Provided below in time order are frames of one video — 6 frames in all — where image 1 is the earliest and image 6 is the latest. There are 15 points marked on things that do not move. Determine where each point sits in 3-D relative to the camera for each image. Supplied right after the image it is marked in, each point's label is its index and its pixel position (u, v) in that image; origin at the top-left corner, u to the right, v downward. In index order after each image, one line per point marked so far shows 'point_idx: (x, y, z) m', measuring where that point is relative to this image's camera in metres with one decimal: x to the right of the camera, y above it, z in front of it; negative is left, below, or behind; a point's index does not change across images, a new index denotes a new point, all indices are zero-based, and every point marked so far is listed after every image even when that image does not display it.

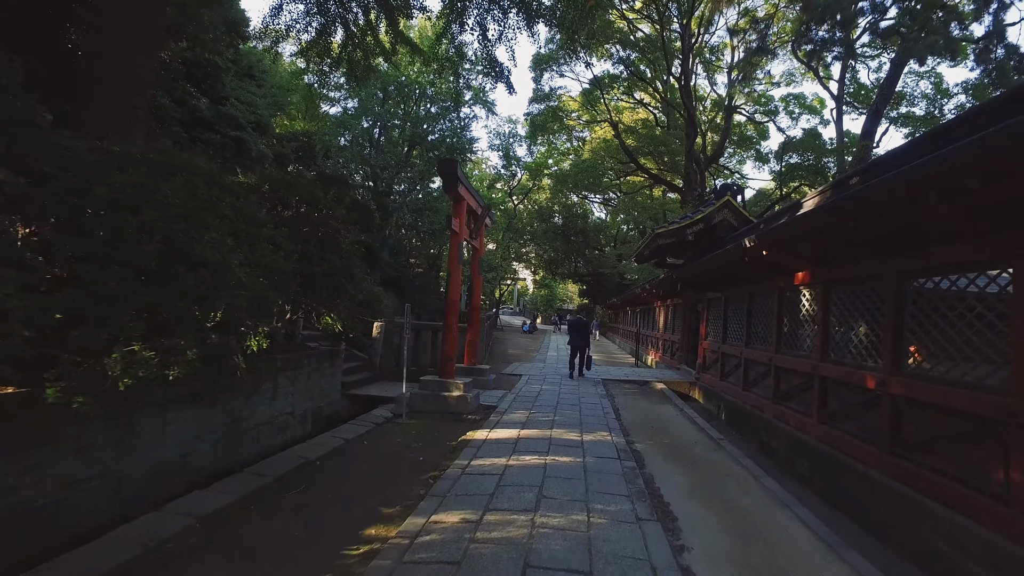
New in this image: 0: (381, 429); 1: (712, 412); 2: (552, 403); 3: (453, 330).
0: (-1.0, -1.1, +5.8) m
1: (+2.4, -1.5, +8.7) m
2: (+0.4, -1.2, +7.5) m
3: (-0.6, -0.4, +6.9) m
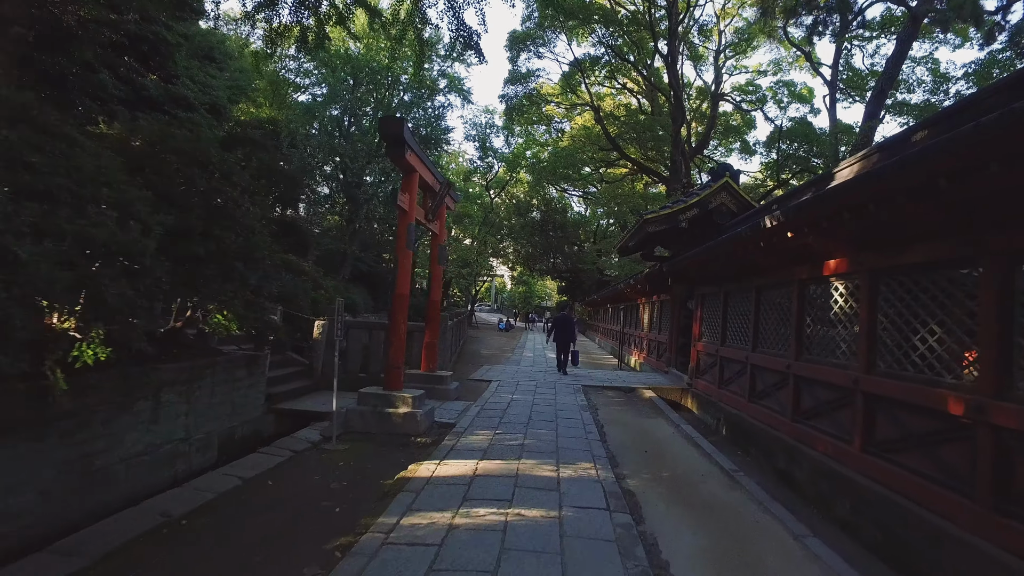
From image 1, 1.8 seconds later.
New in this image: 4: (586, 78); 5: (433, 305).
0: (-1.3, -1.1, +4.5) m
1: (+2.1, -1.4, +7.6) m
2: (+0.1, -1.1, +6.3) m
3: (-0.8, -0.3, +5.6) m
4: (+2.0, +5.6, +19.5) m
5: (-0.8, -0.2, +7.3) m
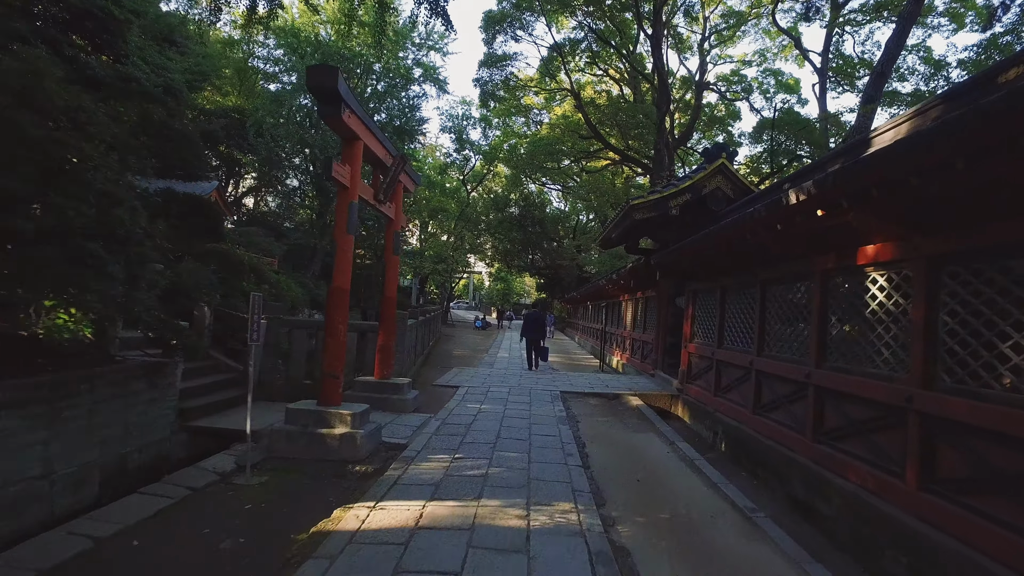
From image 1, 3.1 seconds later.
0: (-1.5, -1.0, +3.5) m
1: (+1.8, -1.4, +6.7) m
2: (-0.2, -1.1, +5.3) m
3: (-1.1, -0.3, +4.6) m
4: (+1.4, +5.7, +18.5) m
5: (-1.1, -0.1, +6.4) m
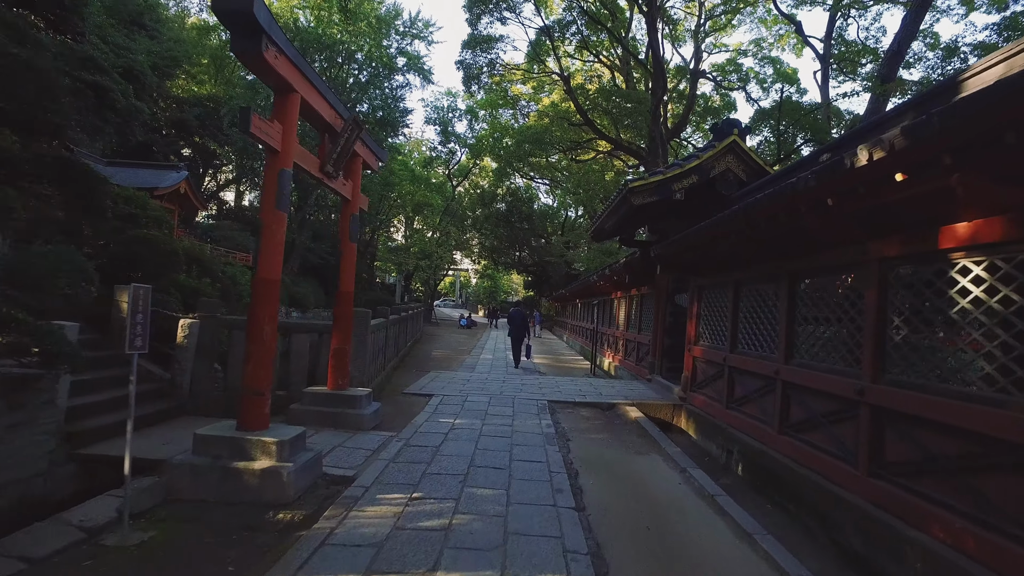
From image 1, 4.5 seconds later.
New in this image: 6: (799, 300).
0: (-1.6, -1.0, +2.5) m
1: (+1.6, -1.4, +5.7) m
2: (-0.3, -1.0, +4.3) m
3: (-1.2, -0.2, +3.6) m
4: (+1.0, +5.8, +17.6) m
5: (-1.2, -0.1, +5.4) m
6: (+1.9, -0.1, +4.7) m
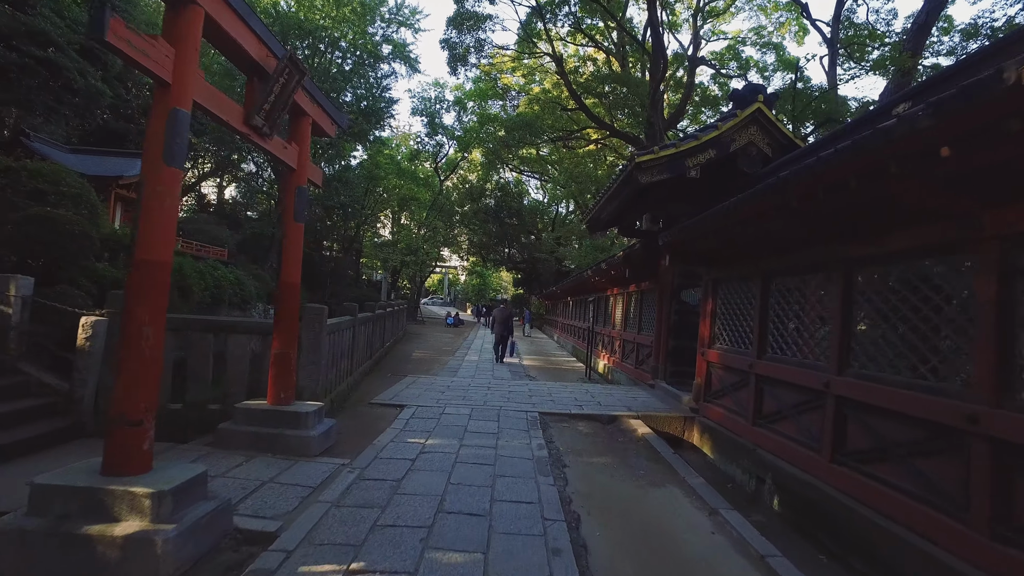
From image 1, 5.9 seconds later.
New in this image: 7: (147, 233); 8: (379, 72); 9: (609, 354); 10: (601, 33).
0: (-1.7, -0.9, +1.5) m
1: (+1.5, -1.3, +4.7) m
2: (-0.4, -1.0, +3.3) m
3: (-1.3, -0.2, +2.6) m
4: (+0.8, +5.8, +16.5) m
5: (-1.3, 0.0, +4.3) m
6: (+1.8, 0.0, +3.8) m
7: (-1.3, +0.2, +2.6) m
8: (-3.7, +6.0, +19.7) m
9: (+1.6, -1.1, +11.8) m
10: (+2.0, +5.9, +16.5) m
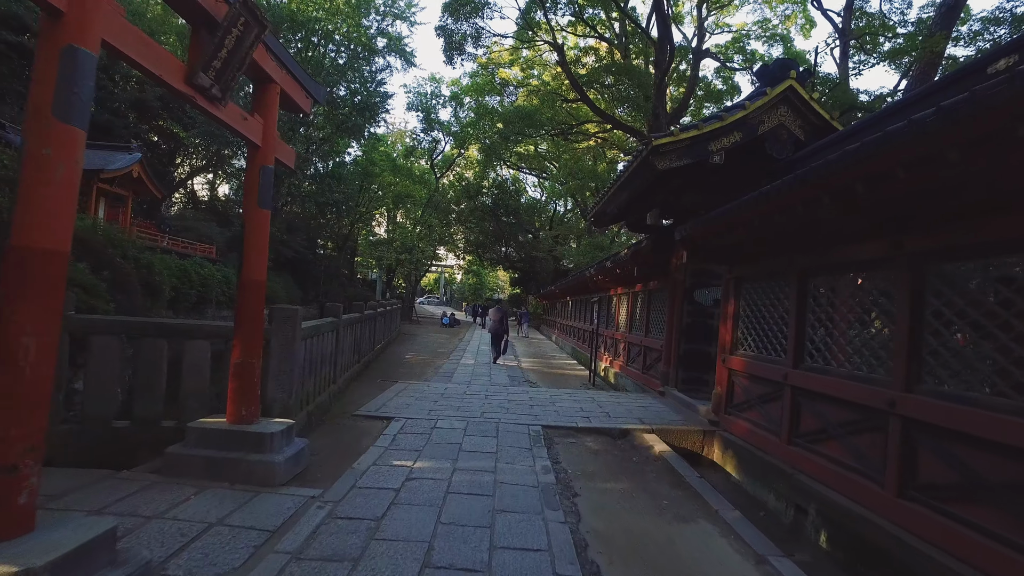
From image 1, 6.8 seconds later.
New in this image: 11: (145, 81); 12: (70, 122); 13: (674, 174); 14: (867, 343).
0: (-1.7, -0.9, +0.9) m
1: (+1.5, -1.3, +4.1) m
2: (-0.4, -1.0, +2.7) m
3: (-1.3, -0.2, +2.0) m
4: (+0.8, +5.8, +15.9) m
5: (-1.3, 0.0, +3.7) m
6: (+1.8, 0.0, +3.1) m
7: (-1.3, +0.2, +1.9) m
8: (-3.8, +6.0, +19.1) m
9: (+1.5, -1.1, +11.1) m
10: (+2.0, +5.9, +15.9) m
11: (-9.0, +5.1, +17.6) m
12: (-1.2, +0.5, +2.0) m
13: (+1.3, +0.9, +5.7) m
14: (+1.8, -0.3, +3.7) m
